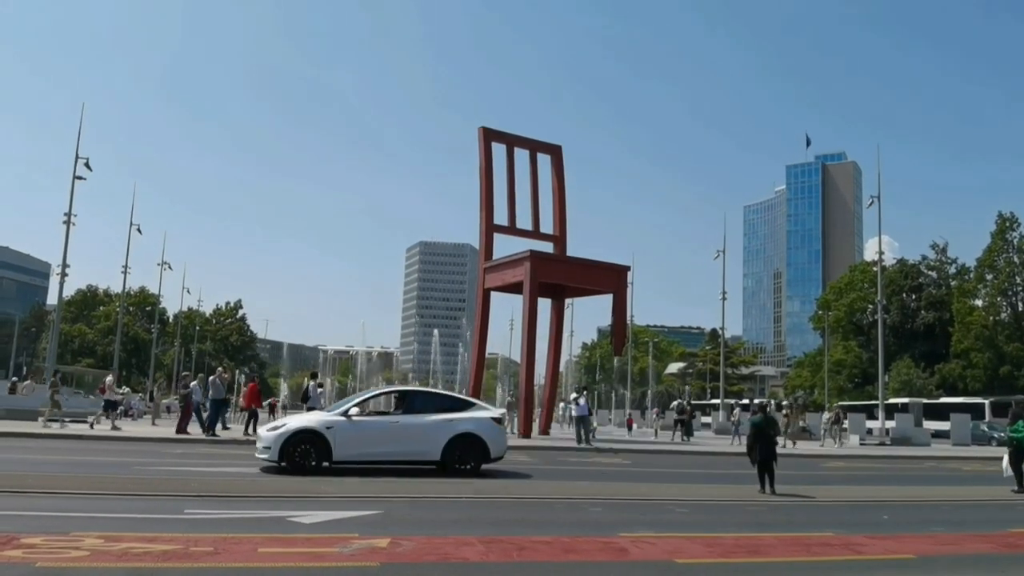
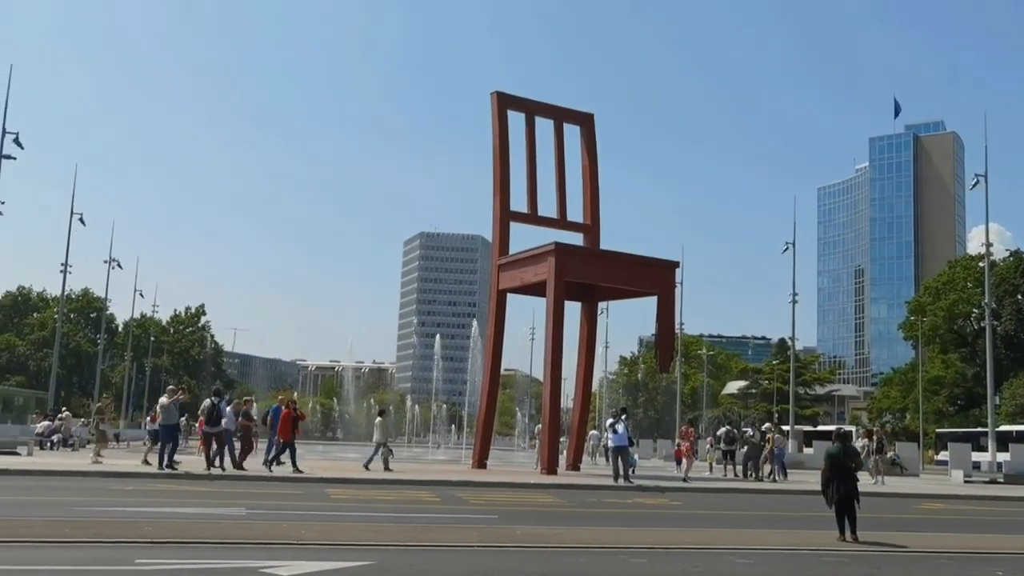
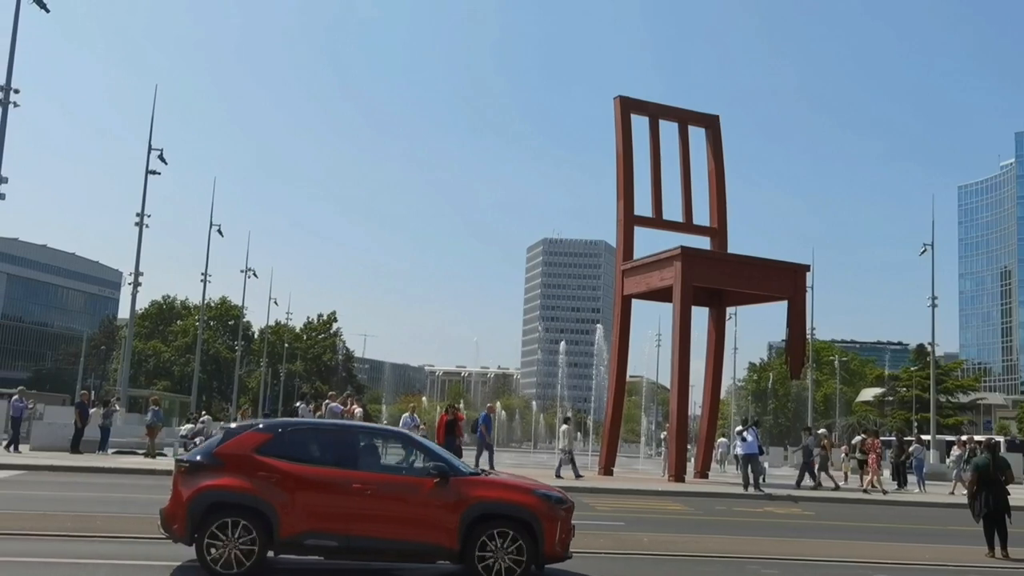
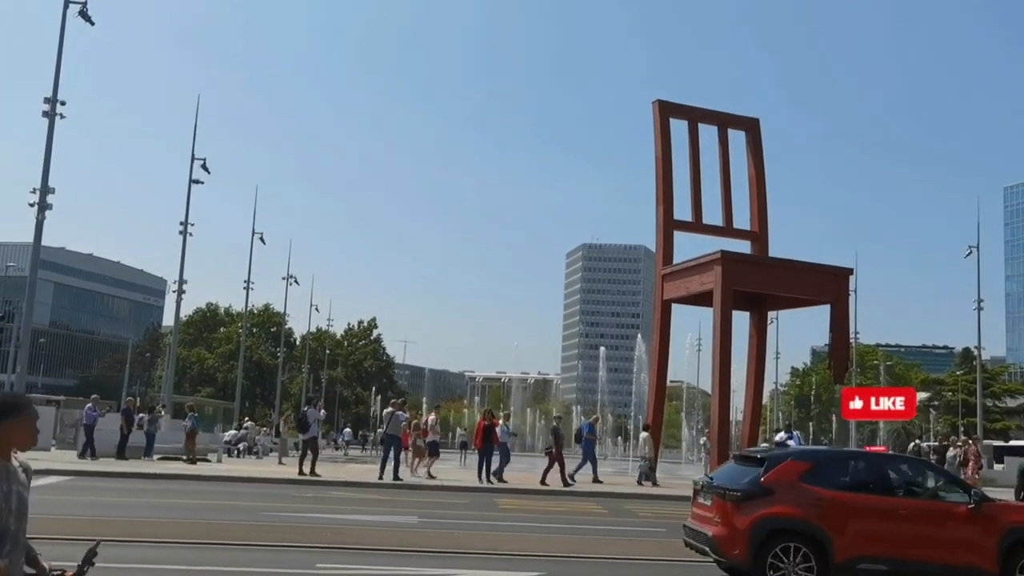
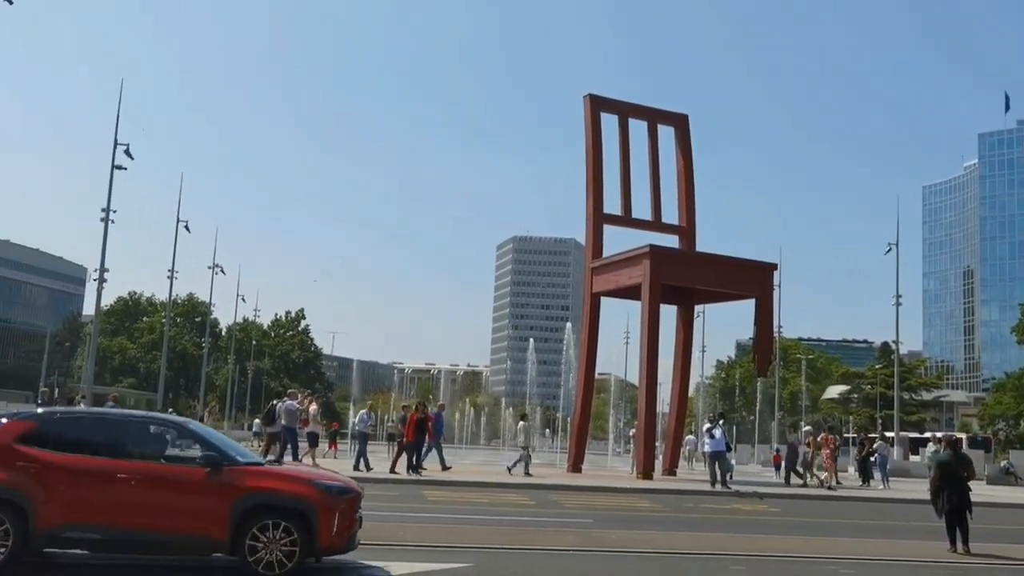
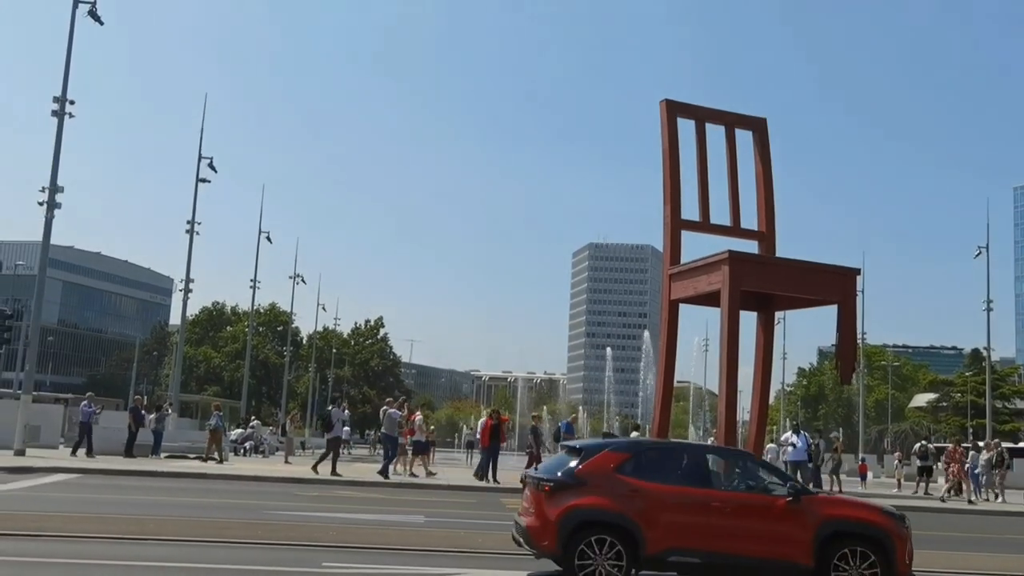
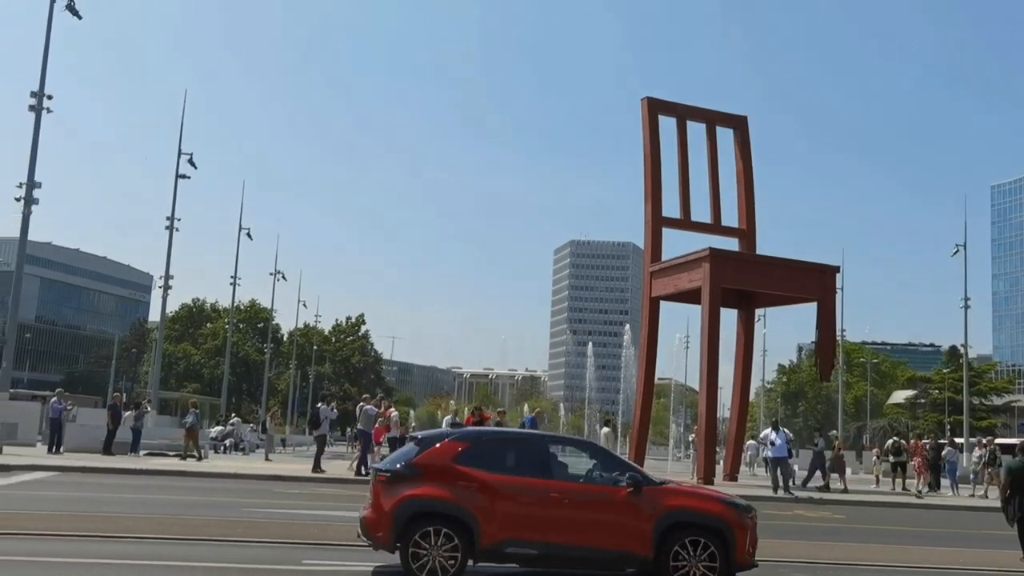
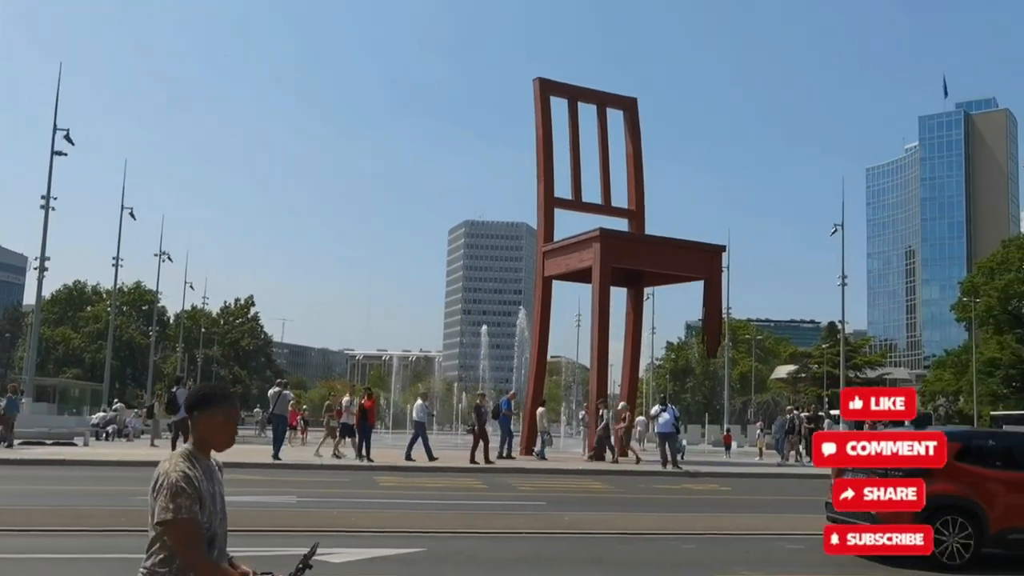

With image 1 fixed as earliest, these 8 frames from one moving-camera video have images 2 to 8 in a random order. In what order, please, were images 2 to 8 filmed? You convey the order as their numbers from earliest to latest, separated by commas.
2, 5, 3, 7, 6, 4, 8
